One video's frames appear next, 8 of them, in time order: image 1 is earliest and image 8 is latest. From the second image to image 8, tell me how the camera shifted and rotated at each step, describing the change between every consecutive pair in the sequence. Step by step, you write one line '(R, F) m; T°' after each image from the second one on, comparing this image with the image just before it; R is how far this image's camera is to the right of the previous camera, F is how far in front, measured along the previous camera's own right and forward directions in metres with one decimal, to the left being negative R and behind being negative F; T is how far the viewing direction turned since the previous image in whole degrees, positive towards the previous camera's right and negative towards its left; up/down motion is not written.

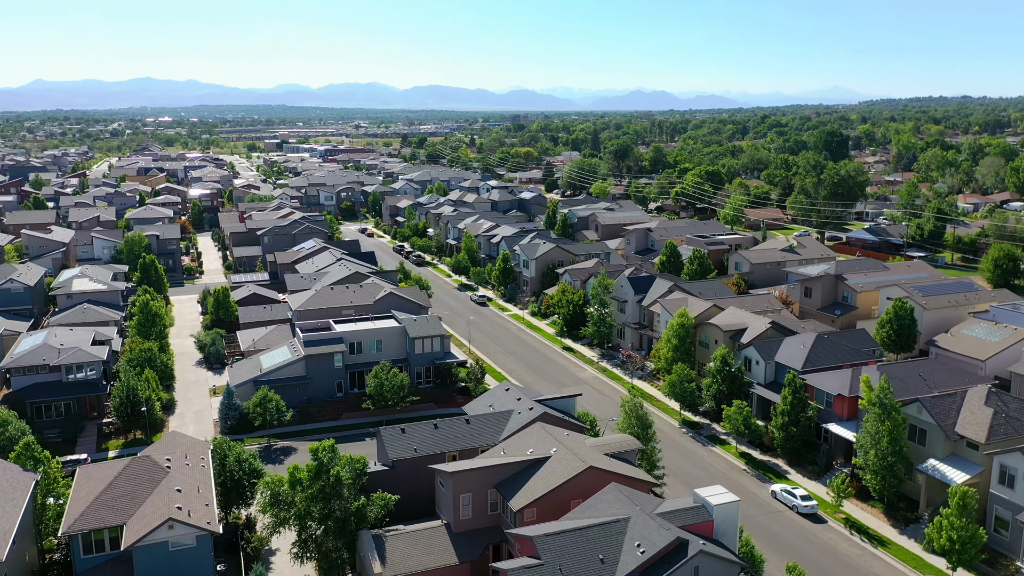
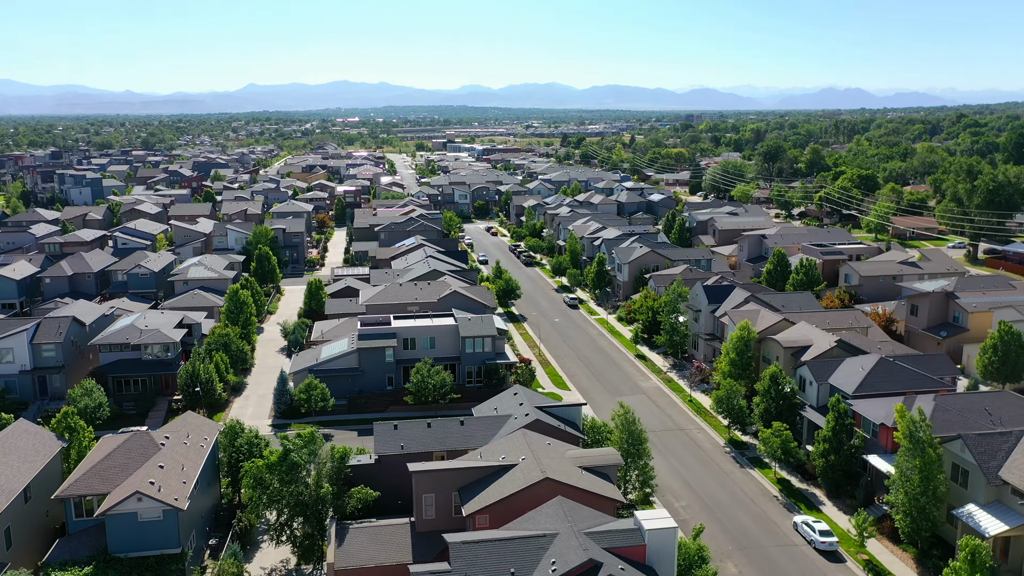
(+4.4, +0.6) m; -12°
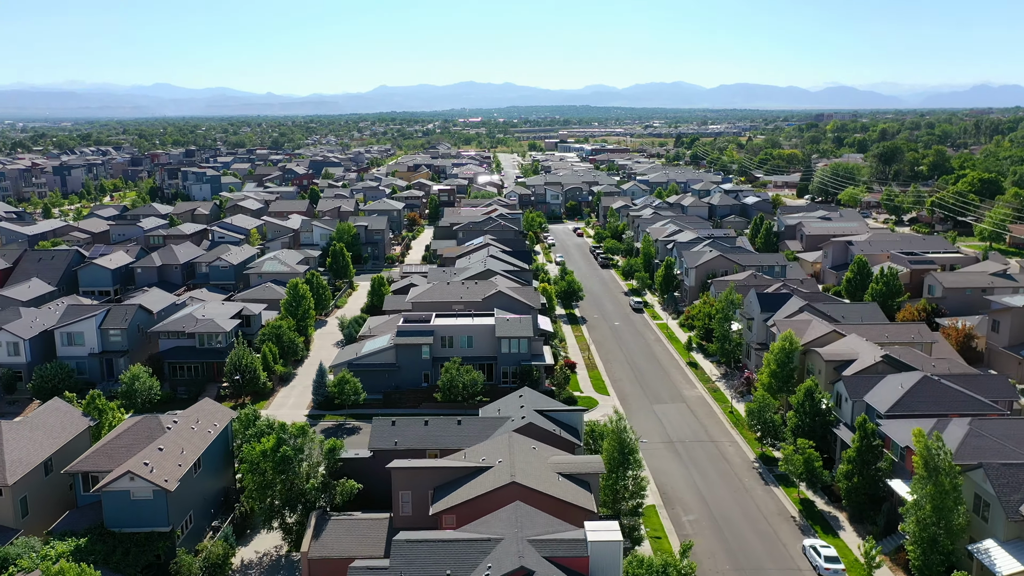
(+3.1, +0.3) m; -8°
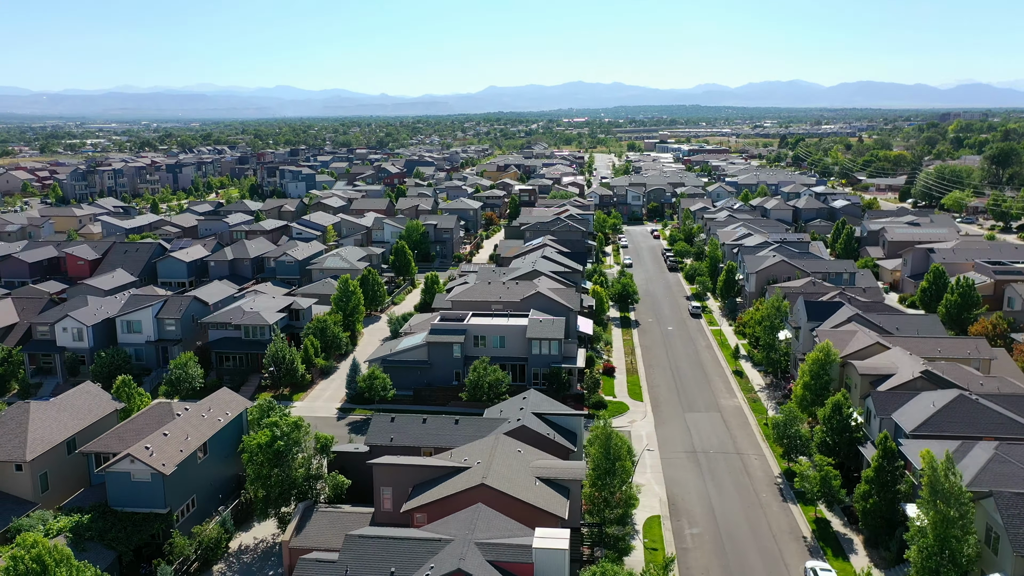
(+2.7, +0.3) m; -7°
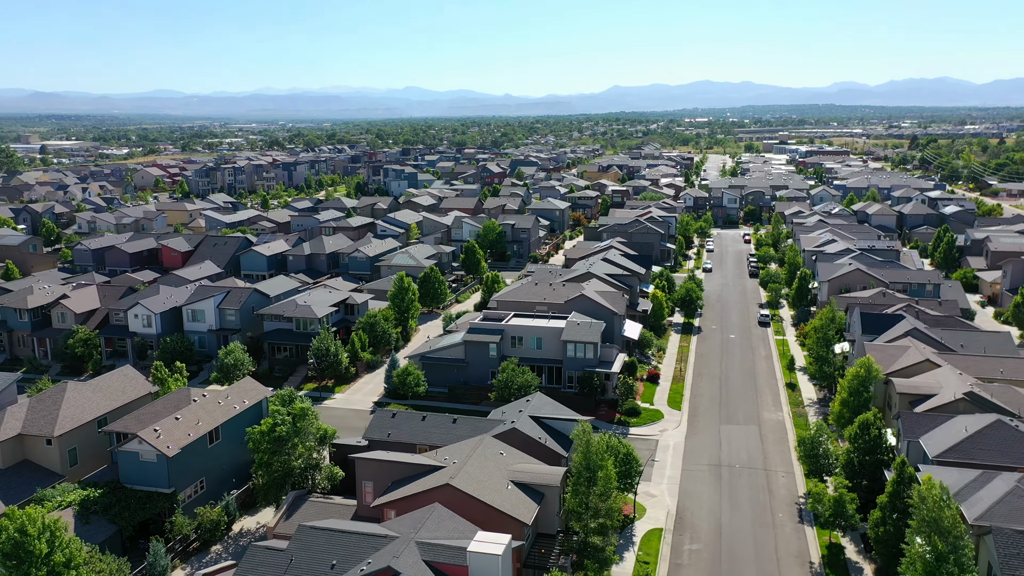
(+3.1, +0.3) m; -8°
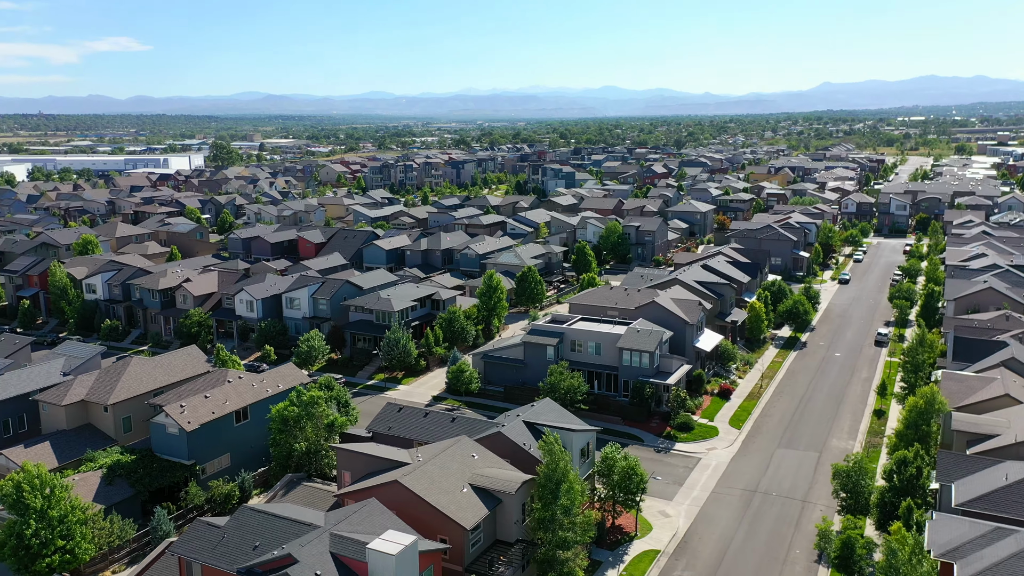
(+4.9, +0.7) m; -13°
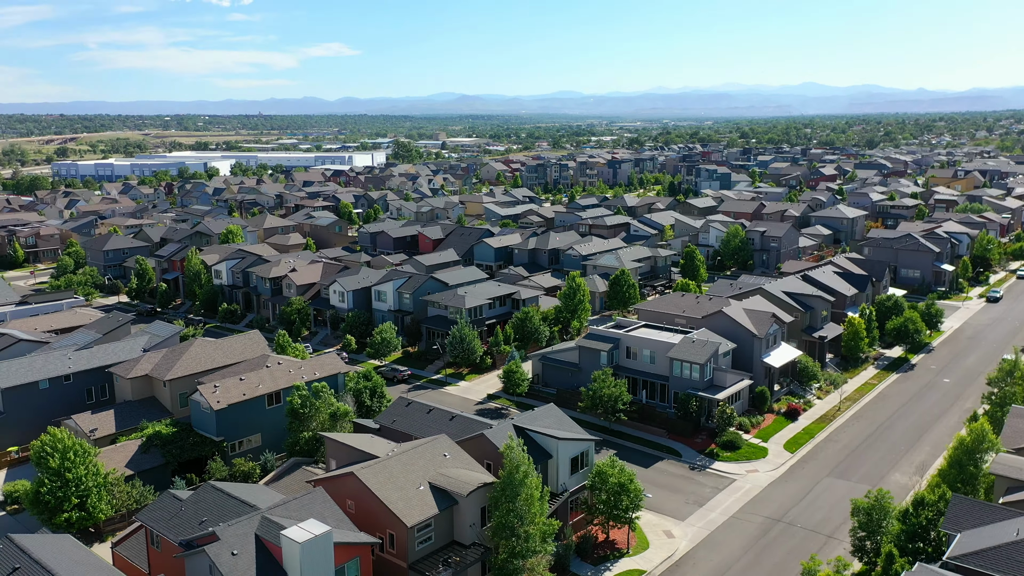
(+4.7, +0.7) m; -12°
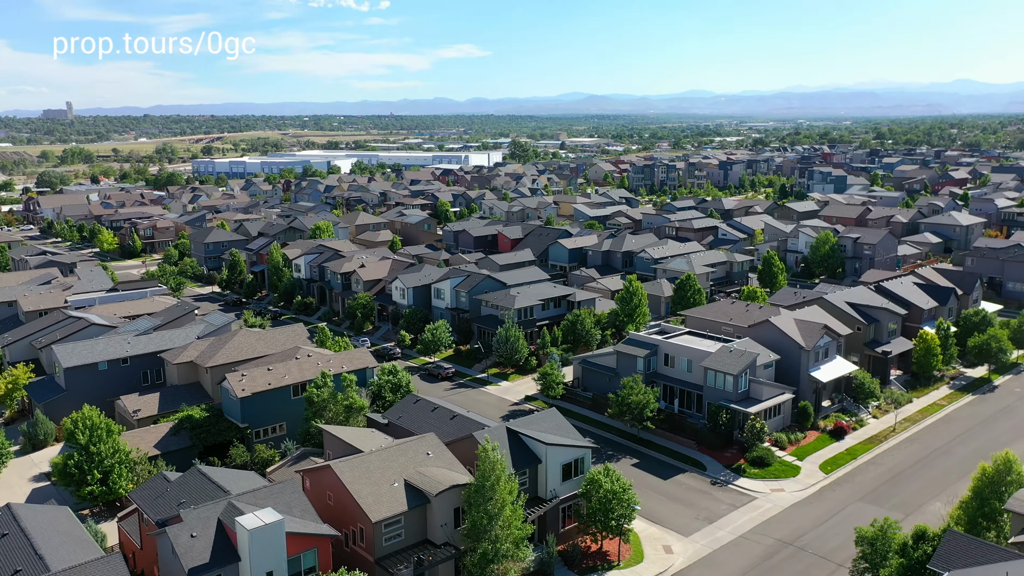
(+3.2, +0.3) m; -8°
